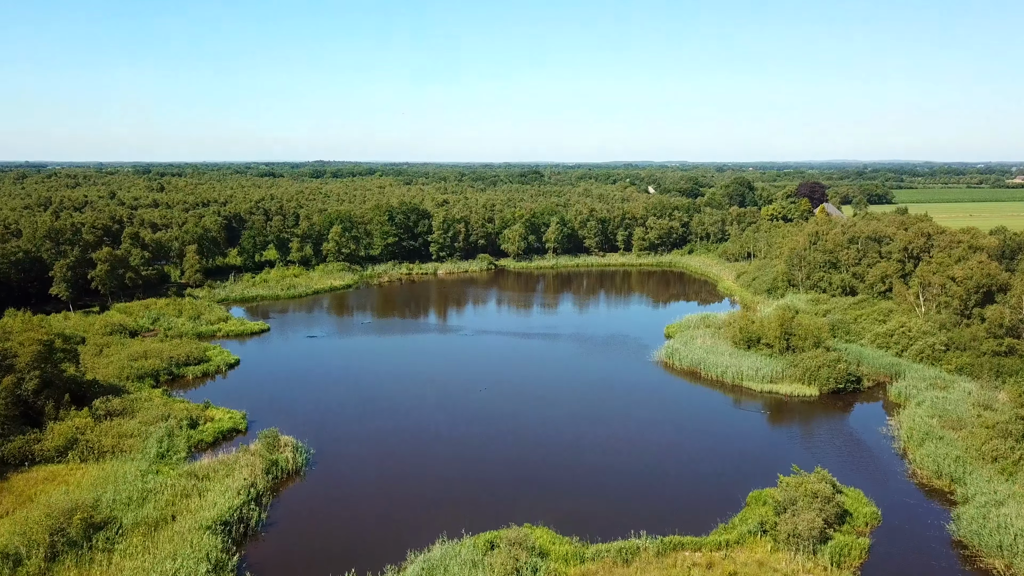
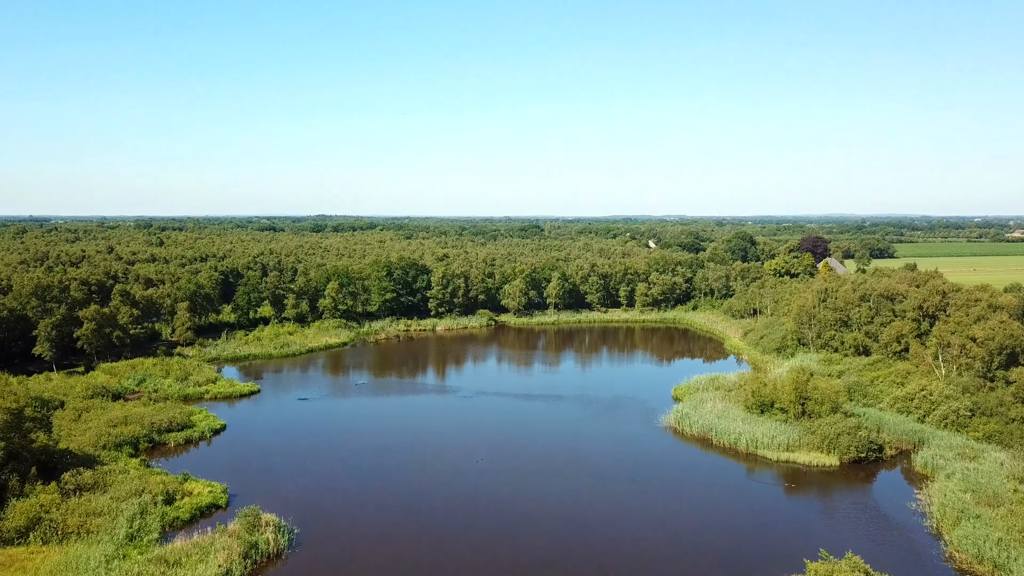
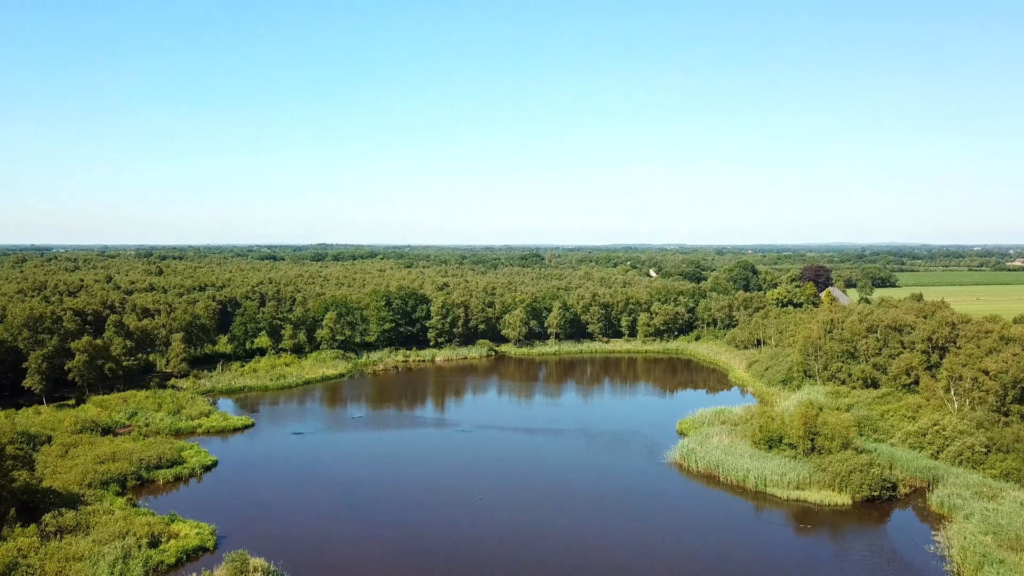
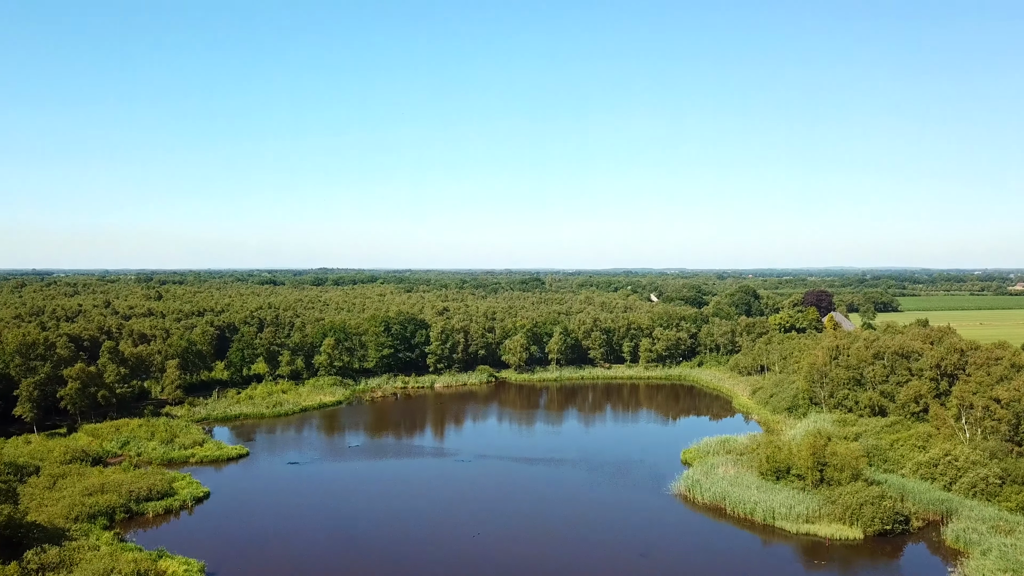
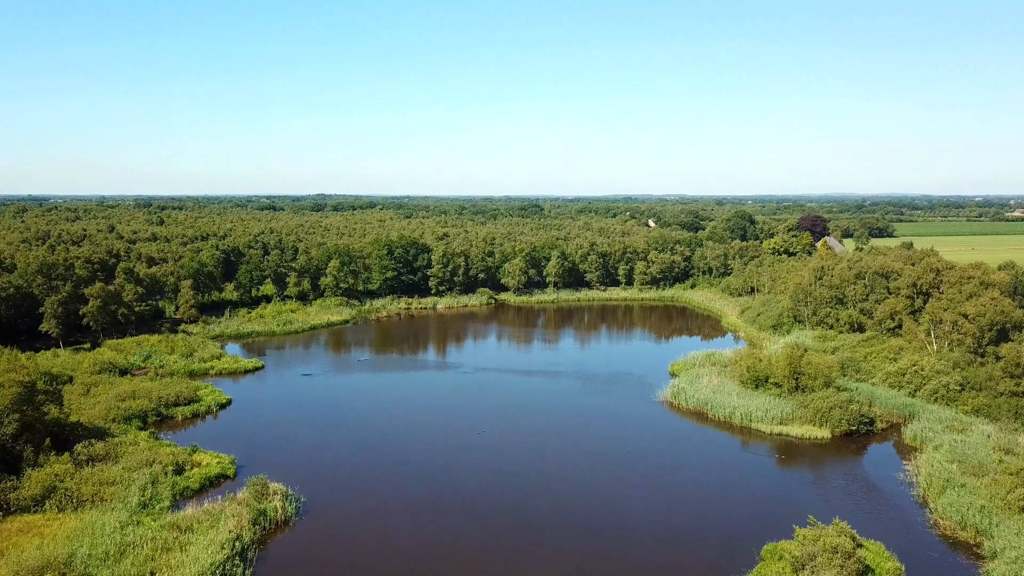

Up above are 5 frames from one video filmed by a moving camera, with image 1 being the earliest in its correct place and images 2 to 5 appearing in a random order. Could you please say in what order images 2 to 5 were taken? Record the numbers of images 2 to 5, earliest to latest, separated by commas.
5, 2, 3, 4
